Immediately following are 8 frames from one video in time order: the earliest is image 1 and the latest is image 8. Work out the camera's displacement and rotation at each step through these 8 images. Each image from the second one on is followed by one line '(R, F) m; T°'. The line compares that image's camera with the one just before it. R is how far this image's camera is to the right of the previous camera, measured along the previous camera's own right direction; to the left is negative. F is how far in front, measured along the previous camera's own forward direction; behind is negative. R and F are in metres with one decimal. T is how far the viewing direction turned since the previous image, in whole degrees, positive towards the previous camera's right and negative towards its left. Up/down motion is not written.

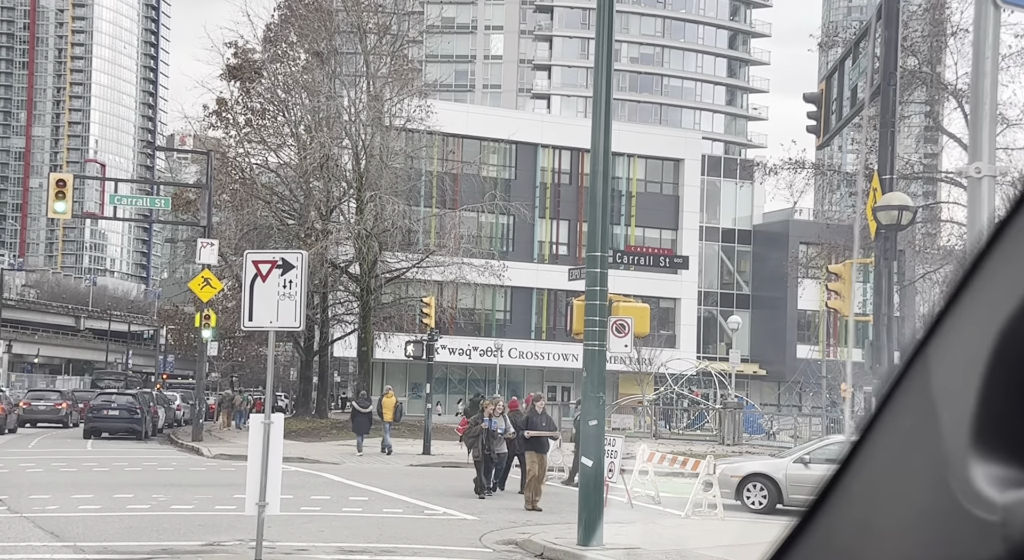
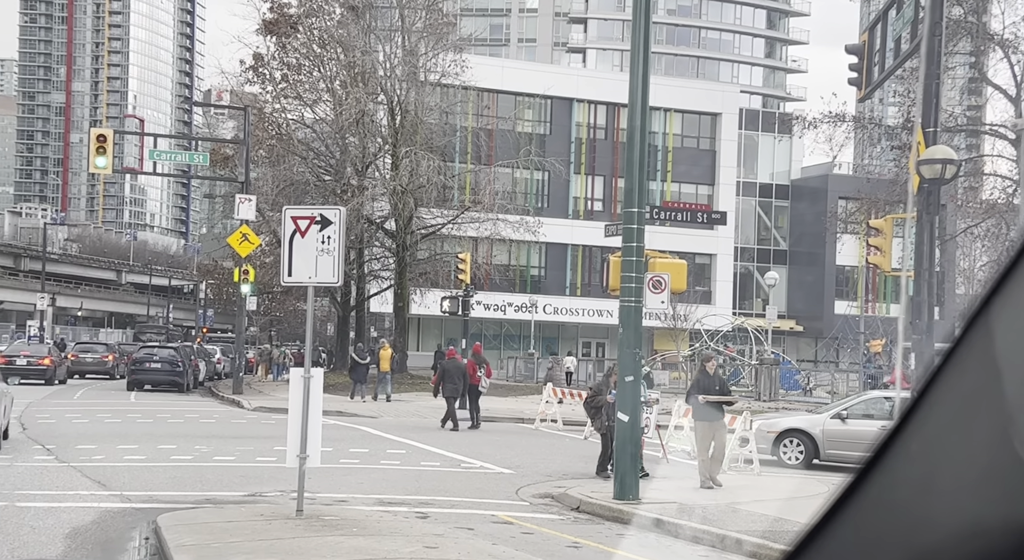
(0.0, 0.0) m; -2°
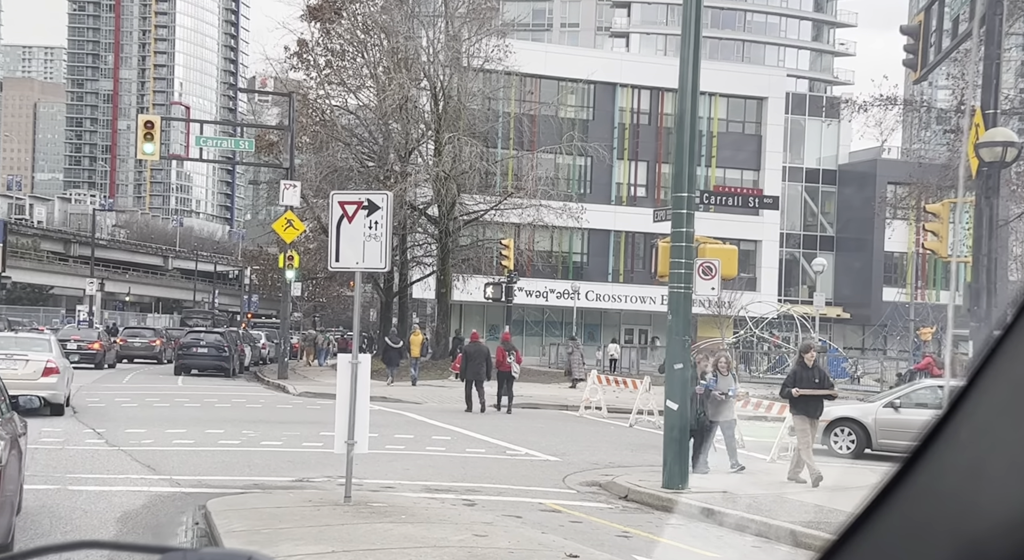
(0.0, +0.1) m; -2°
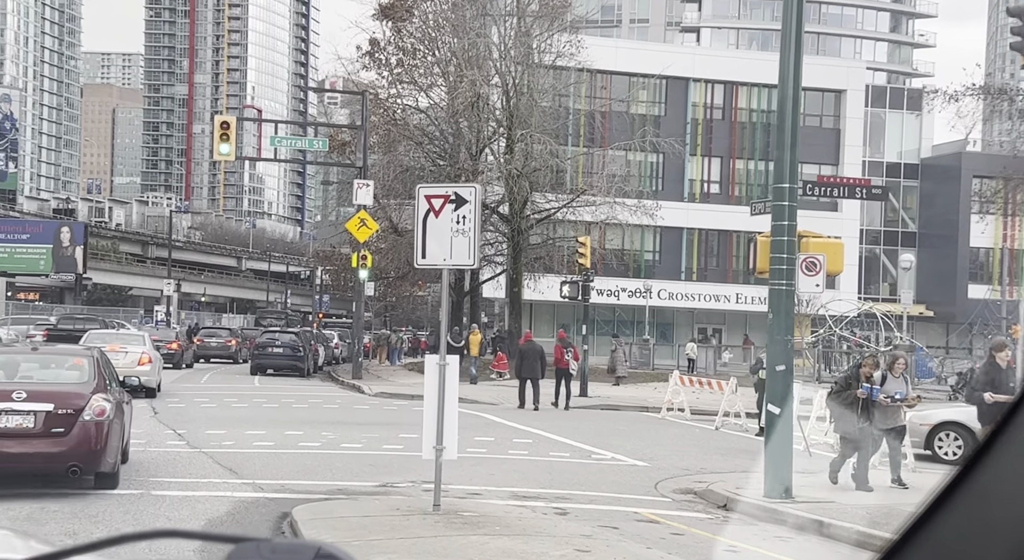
(-0.2, +0.4) m; -3°
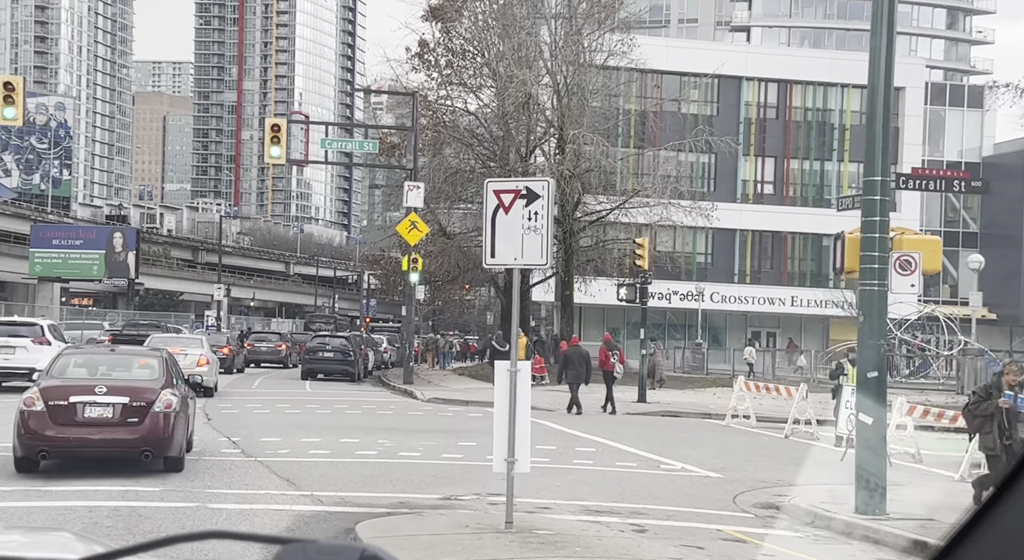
(-0.2, +0.5) m; -2°
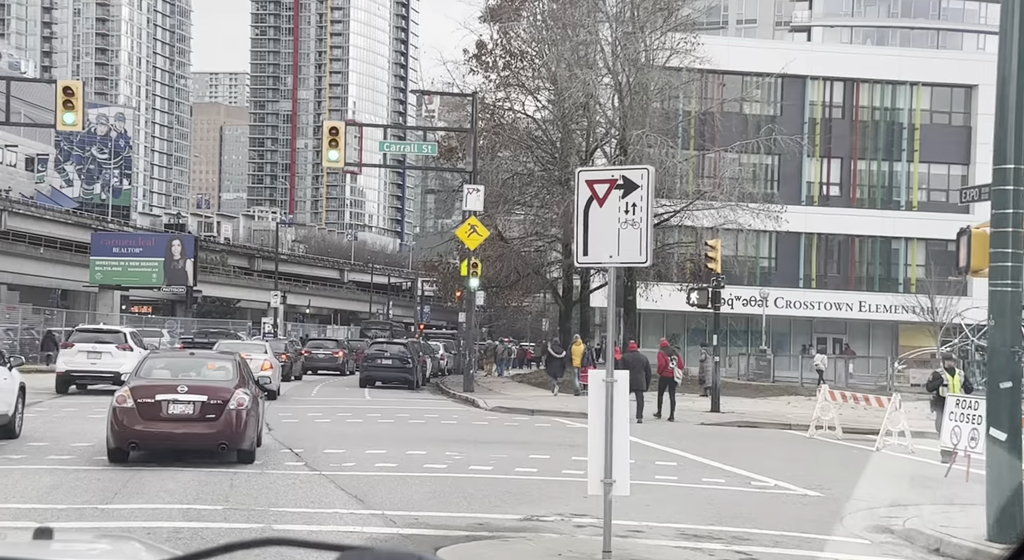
(-0.2, +0.7) m; -2°
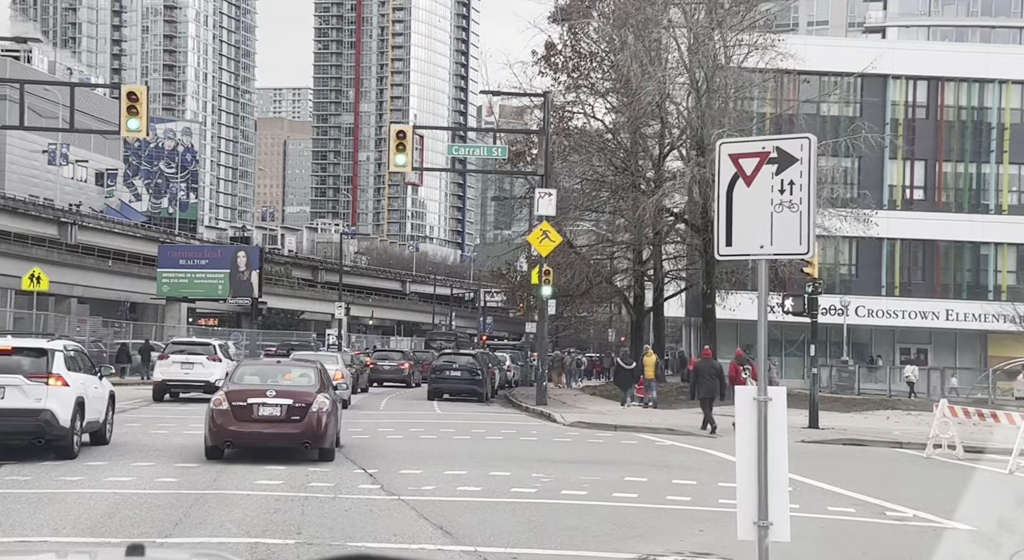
(-0.3, +1.2) m; -3°
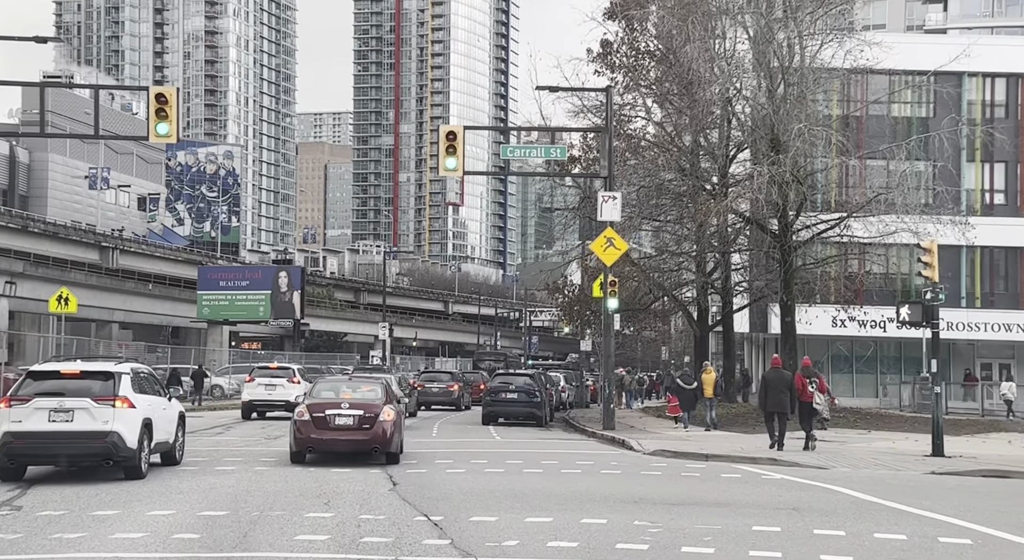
(-0.4, +2.2) m; -2°
